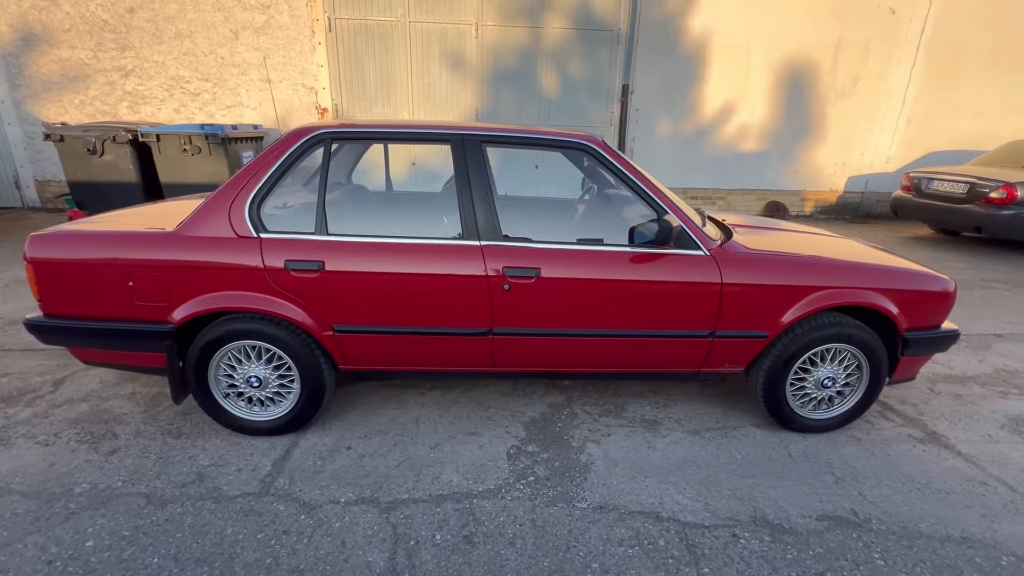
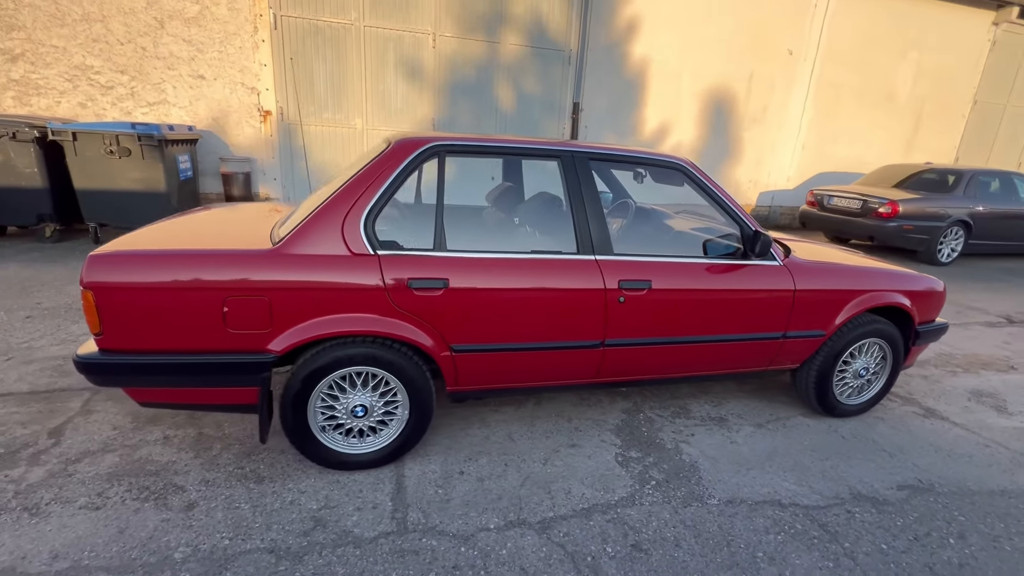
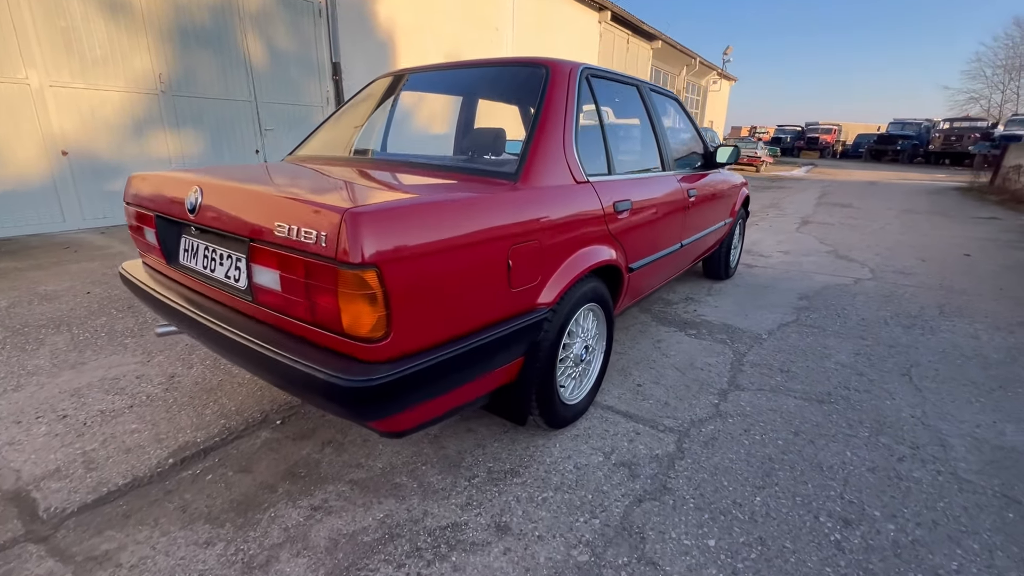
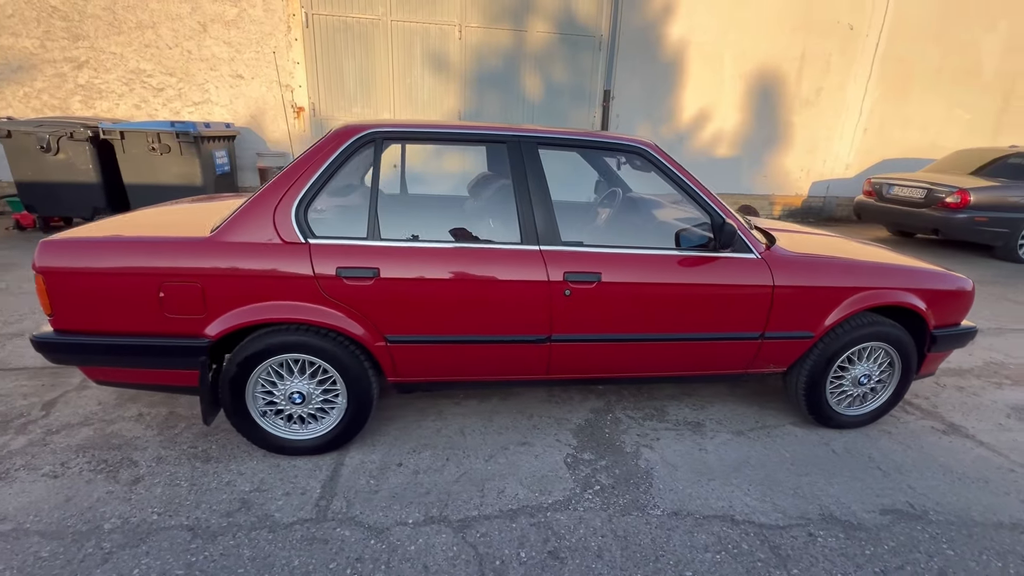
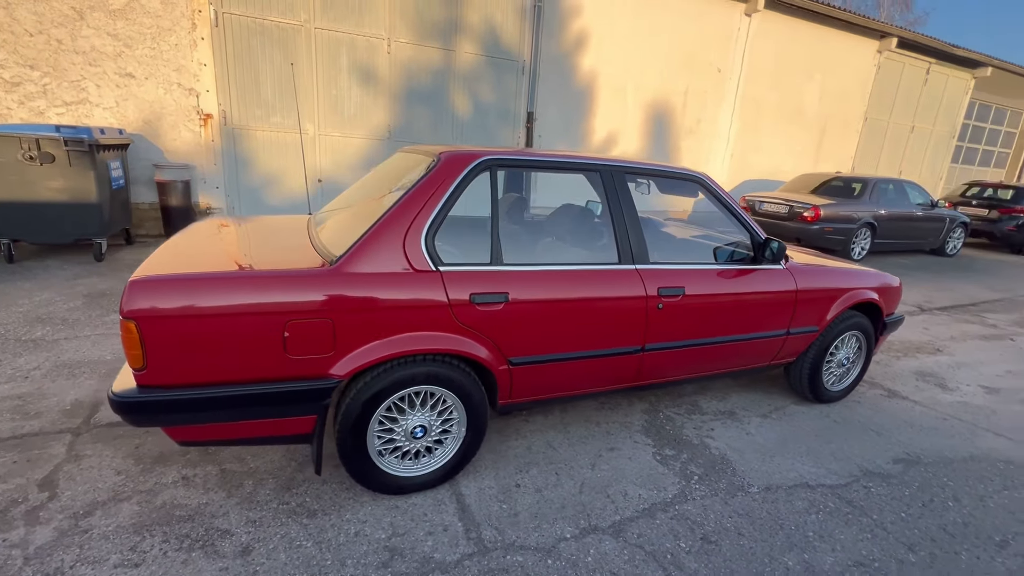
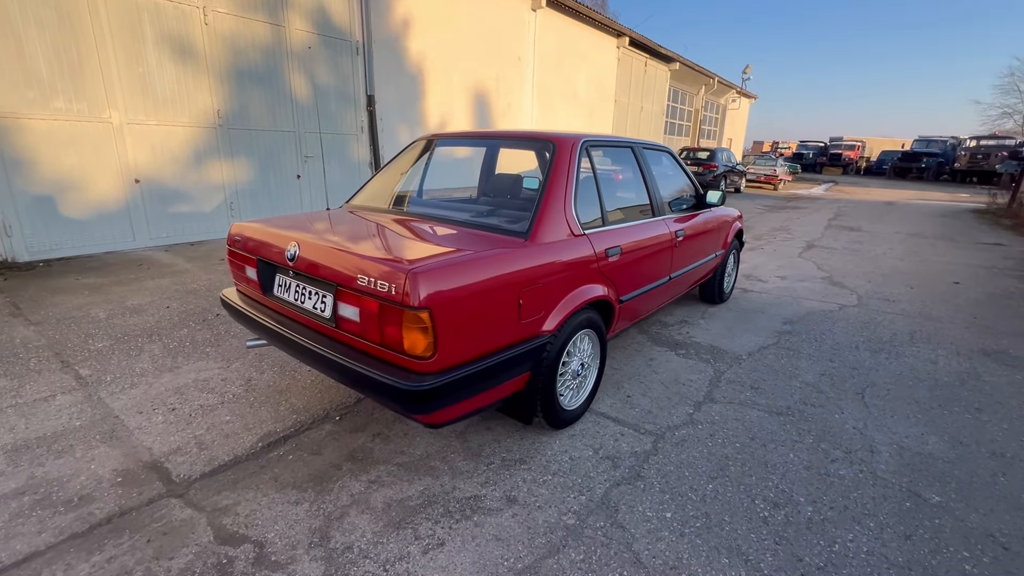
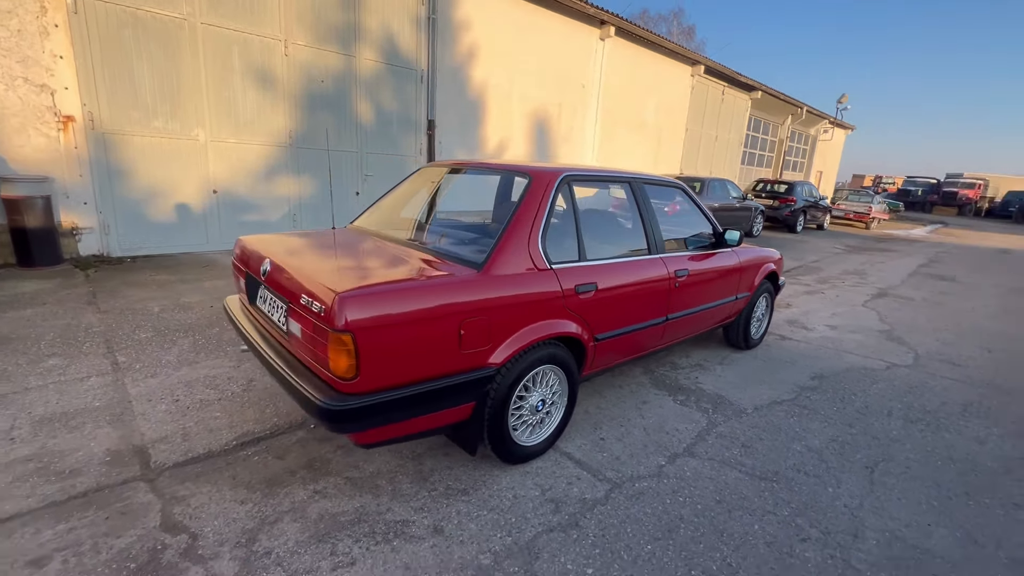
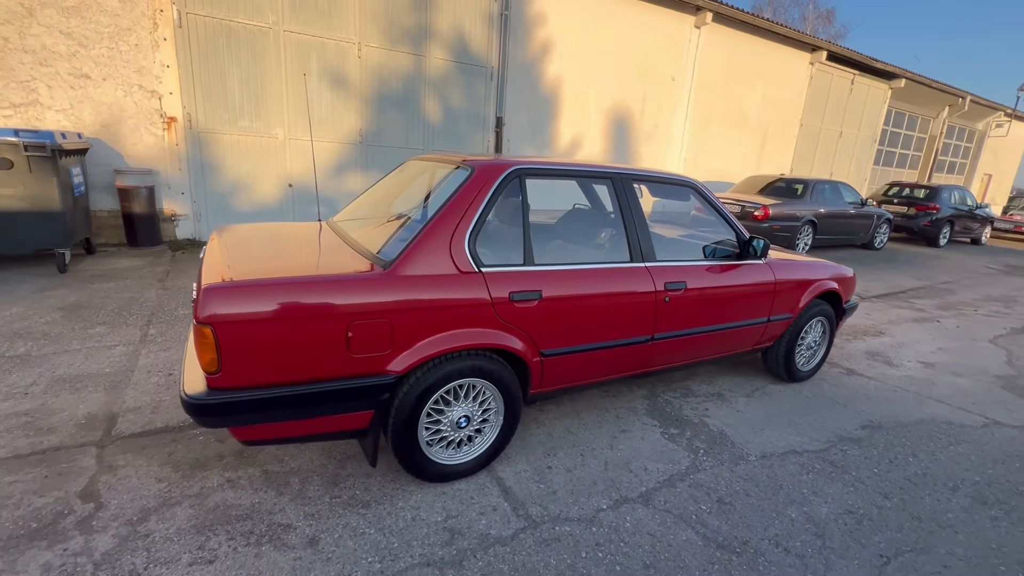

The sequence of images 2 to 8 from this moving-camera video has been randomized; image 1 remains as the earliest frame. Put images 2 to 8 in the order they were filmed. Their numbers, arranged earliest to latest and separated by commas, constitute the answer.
4, 2, 5, 8, 7, 6, 3
